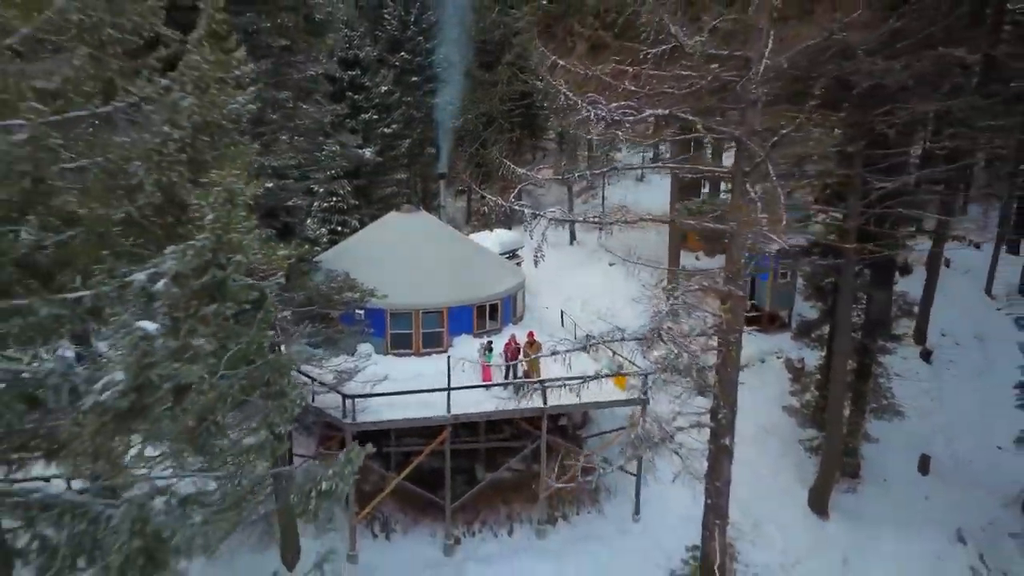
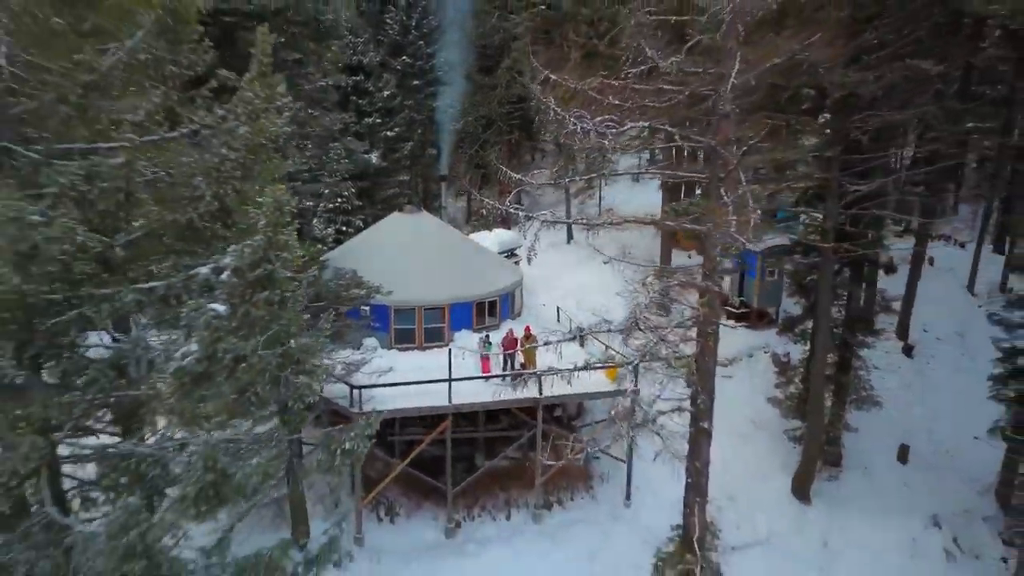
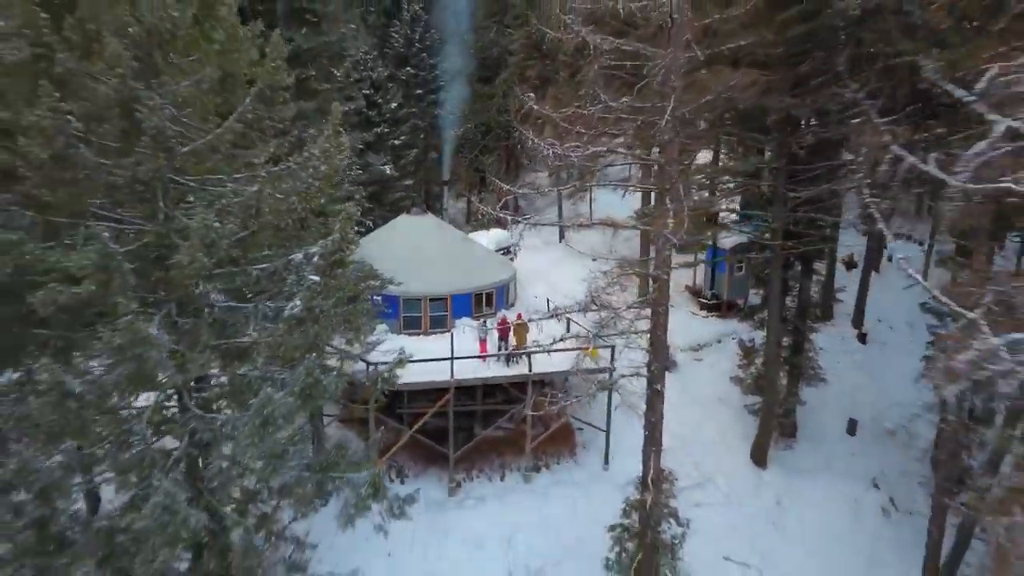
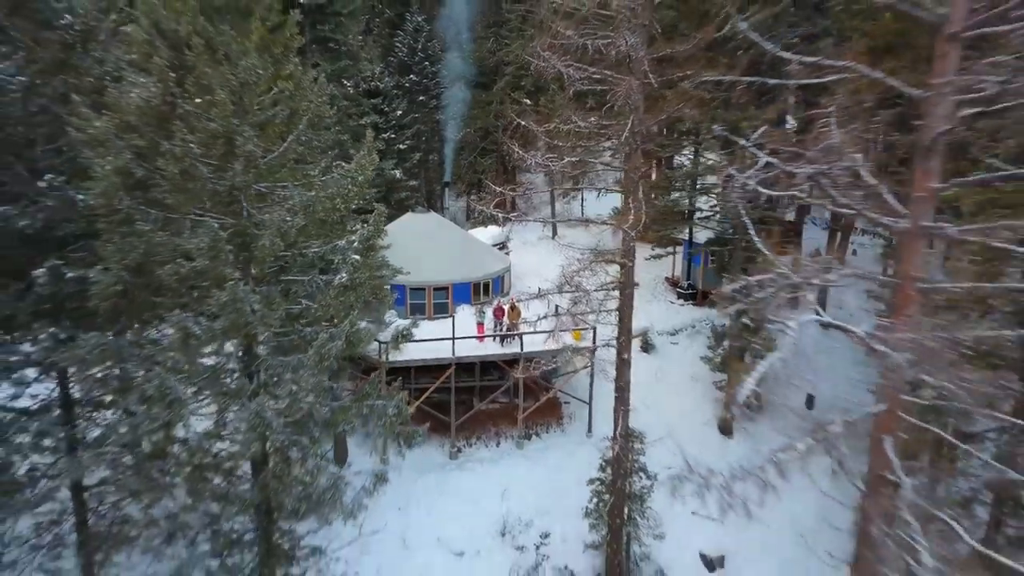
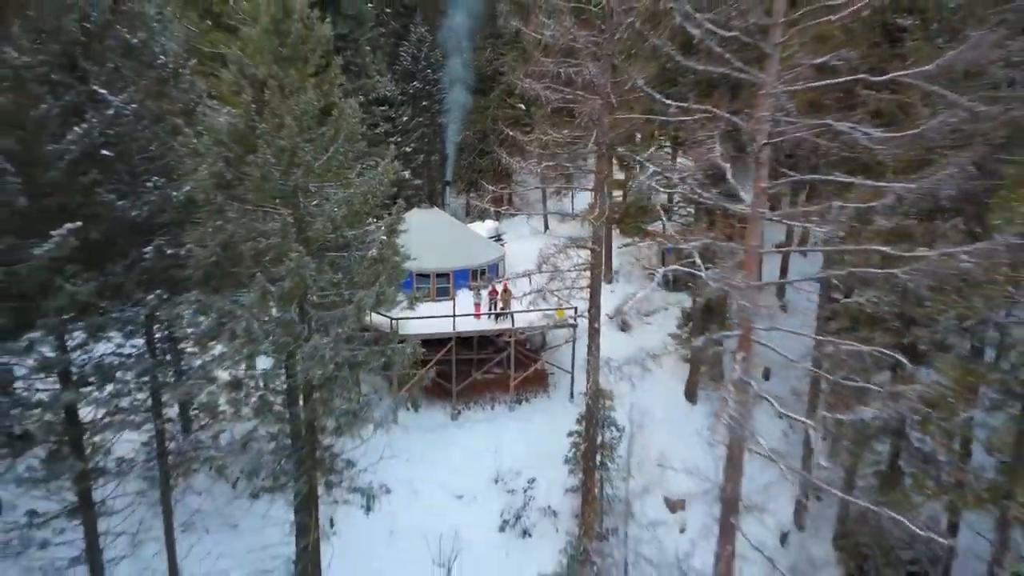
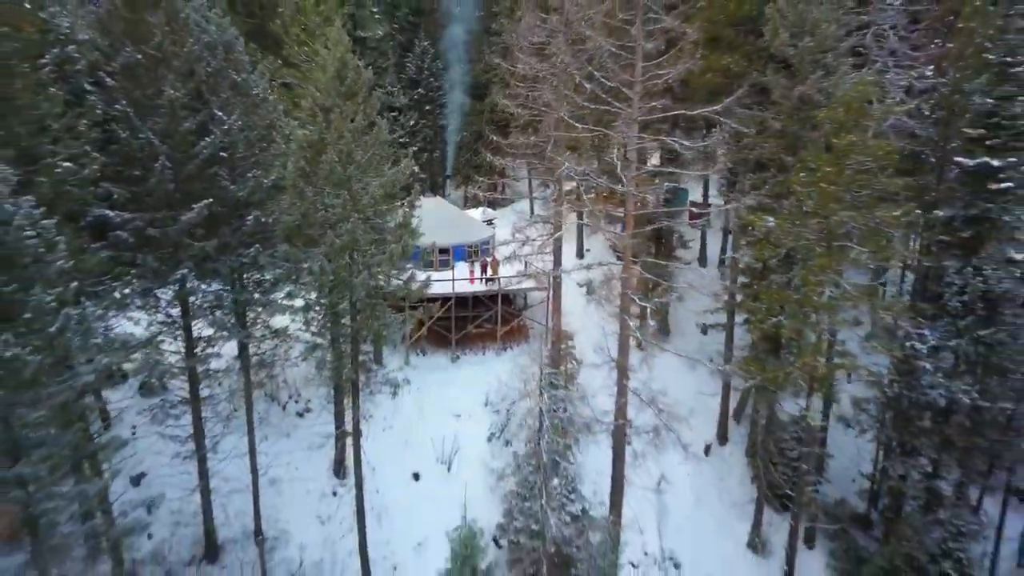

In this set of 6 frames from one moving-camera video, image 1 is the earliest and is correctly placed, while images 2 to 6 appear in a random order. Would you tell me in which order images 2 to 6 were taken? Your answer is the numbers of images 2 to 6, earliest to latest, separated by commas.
2, 3, 4, 5, 6
